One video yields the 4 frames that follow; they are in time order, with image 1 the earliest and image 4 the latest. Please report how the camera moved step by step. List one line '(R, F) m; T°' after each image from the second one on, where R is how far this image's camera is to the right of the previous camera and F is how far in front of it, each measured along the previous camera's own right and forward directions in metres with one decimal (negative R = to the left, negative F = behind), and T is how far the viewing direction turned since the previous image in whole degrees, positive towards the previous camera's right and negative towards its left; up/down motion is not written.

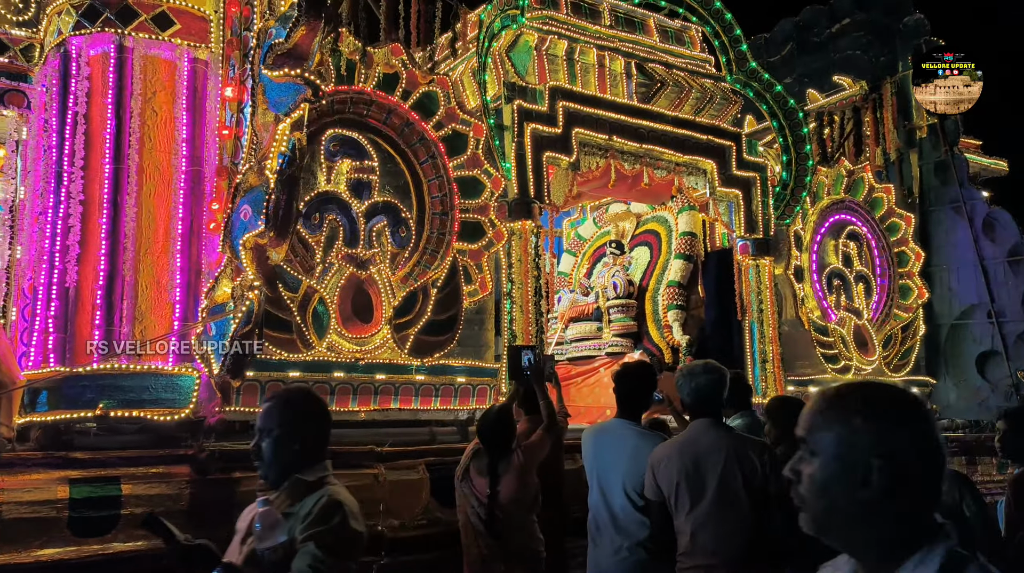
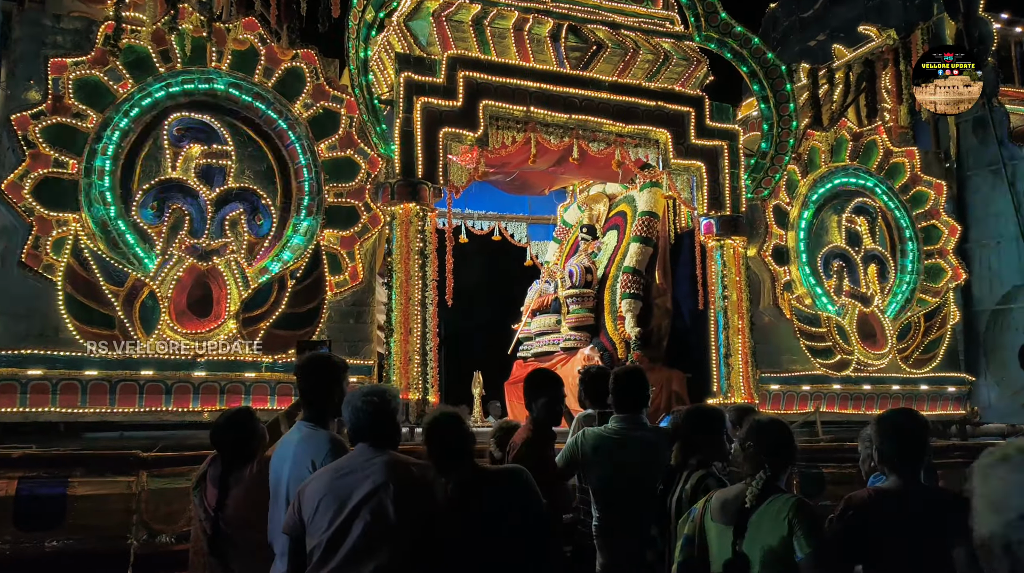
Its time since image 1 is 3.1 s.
(+2.2, +0.9) m; -9°
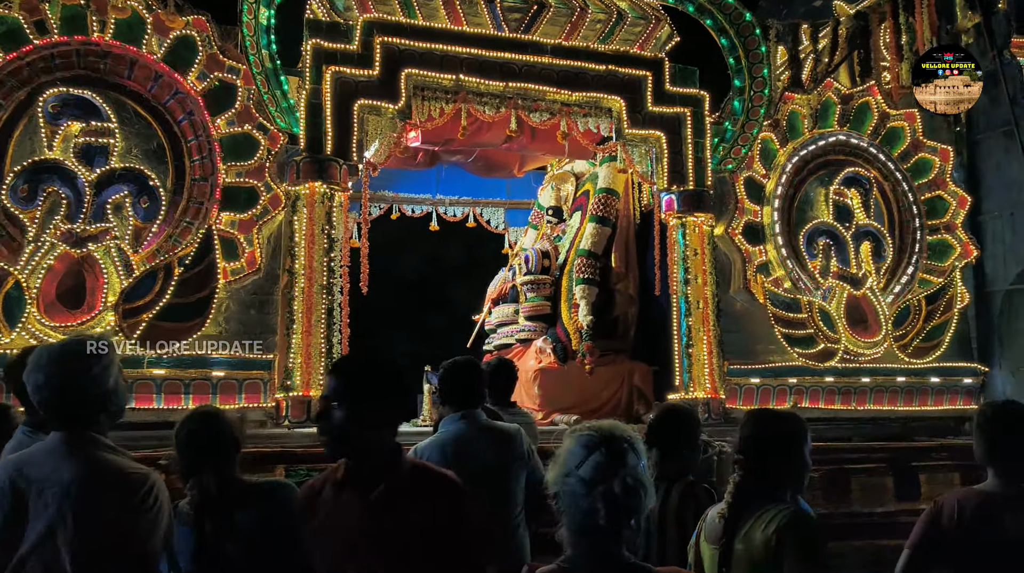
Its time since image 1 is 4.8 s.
(+1.1, +0.7) m; -4°
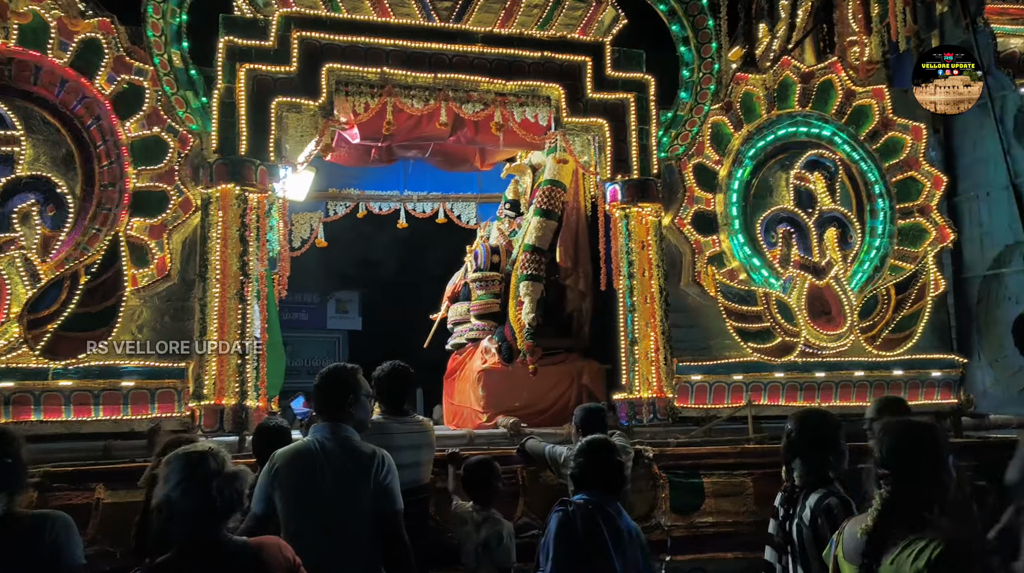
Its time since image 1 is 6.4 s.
(+0.9, +0.3) m; -3°
